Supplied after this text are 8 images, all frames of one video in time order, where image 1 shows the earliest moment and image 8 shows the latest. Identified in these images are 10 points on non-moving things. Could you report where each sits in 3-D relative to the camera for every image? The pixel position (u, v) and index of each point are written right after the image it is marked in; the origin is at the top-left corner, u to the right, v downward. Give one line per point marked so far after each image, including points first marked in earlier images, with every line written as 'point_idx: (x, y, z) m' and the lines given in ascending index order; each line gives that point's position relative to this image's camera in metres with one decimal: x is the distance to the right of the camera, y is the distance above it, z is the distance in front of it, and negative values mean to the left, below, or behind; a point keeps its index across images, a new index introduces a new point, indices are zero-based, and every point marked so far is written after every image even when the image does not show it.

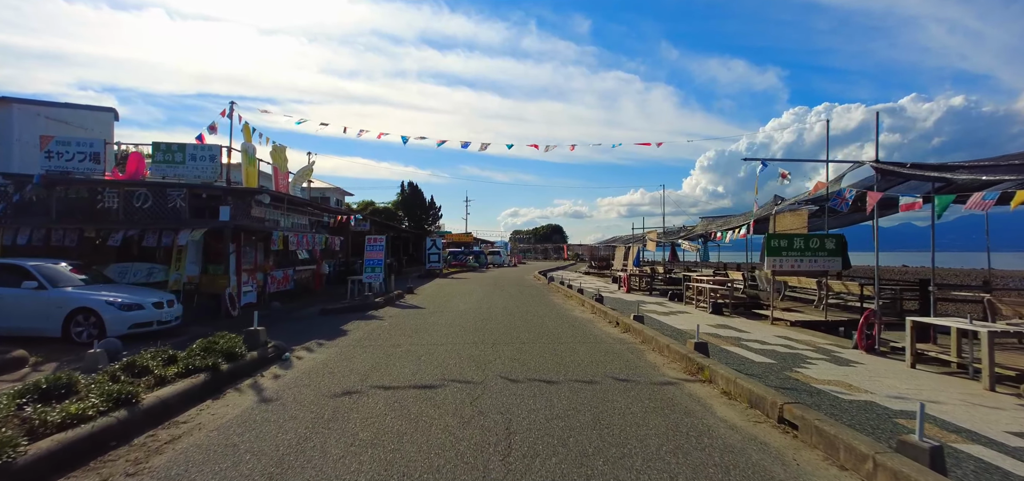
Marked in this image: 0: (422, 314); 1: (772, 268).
0: (-2.2, -1.8, +10.5) m
1: (+7.4, -0.8, +12.0) m
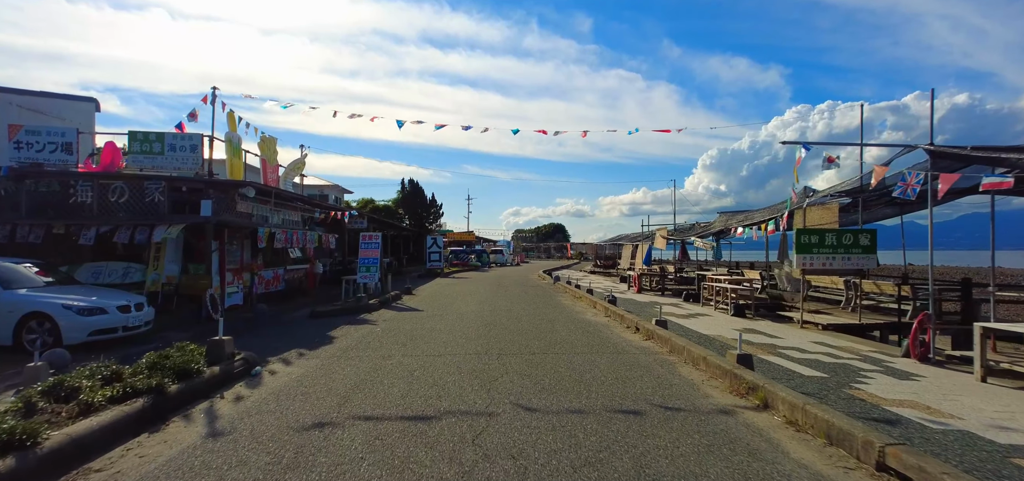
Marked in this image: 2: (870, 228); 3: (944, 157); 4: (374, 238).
0: (-2.1, -1.8, +9.5) m
1: (+7.5, -0.7, +11.0) m
2: (+9.5, +0.3, +11.1) m
3: (+7.9, +1.5, +7.7) m
4: (-4.4, +0.1, +13.5) m
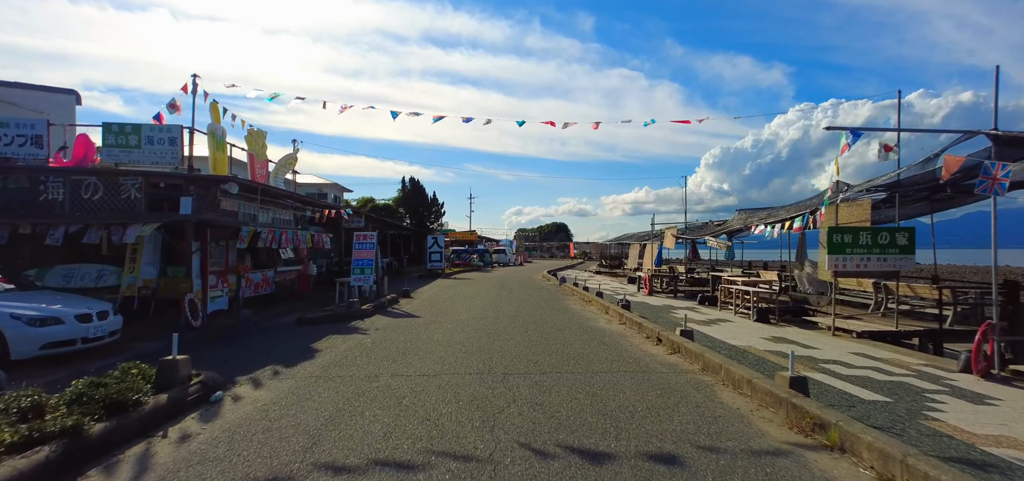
0: (-2.0, -1.8, +8.6) m
1: (+7.7, -0.7, +10.0) m
2: (+9.6, +0.4, +10.2) m
3: (+8.0, +1.5, +6.8) m
4: (-4.3, +0.1, +12.6) m
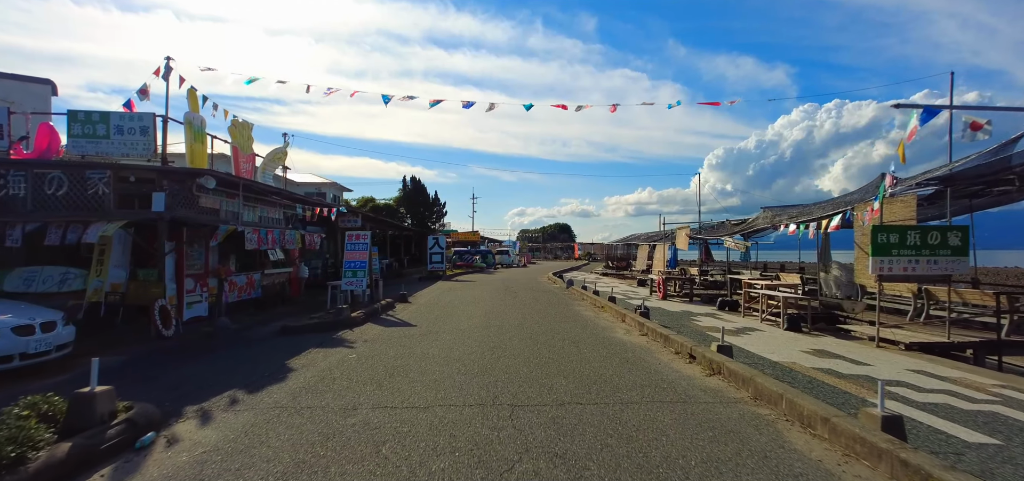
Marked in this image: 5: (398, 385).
0: (-1.9, -1.8, +7.6) m
1: (+7.8, -0.7, +9.0) m
2: (+9.8, +0.4, +9.1) m
3: (+8.2, +1.5, +5.7) m
4: (-4.1, +0.1, +11.6) m
5: (-1.3, -1.7, +4.9) m
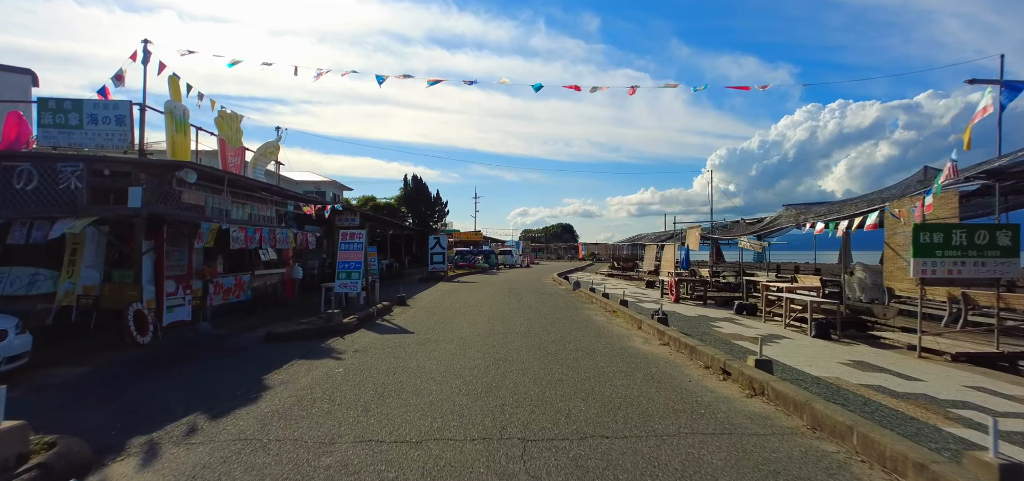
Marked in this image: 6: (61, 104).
0: (-1.7, -1.7, +6.9) m
1: (+7.9, -0.7, +8.2) m
2: (+9.9, +0.4, +8.3) m
3: (+8.3, +1.5, +4.9) m
4: (-4.0, +0.1, +10.9) m
5: (-1.2, -1.7, +4.1) m
6: (-9.4, +2.8, +8.8) m
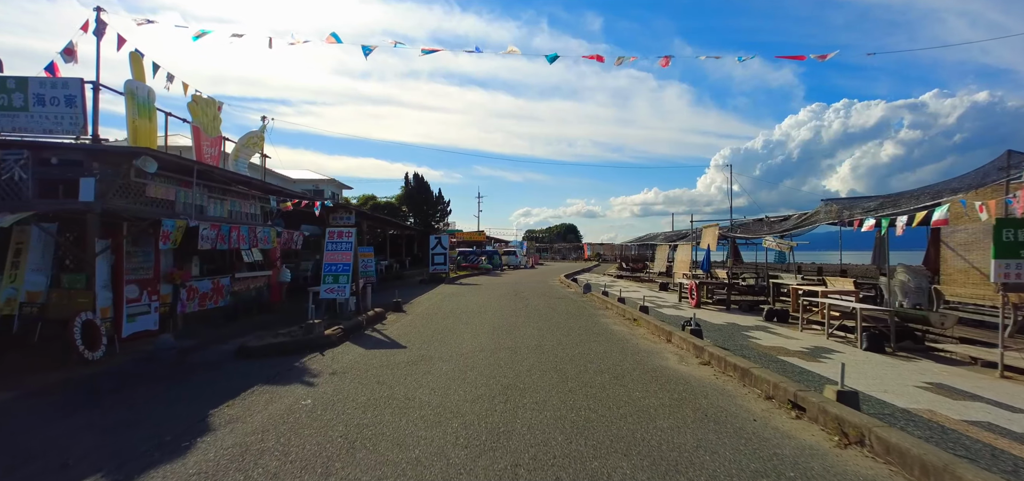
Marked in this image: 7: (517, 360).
0: (-1.6, -1.7, +5.7) m
1: (+8.1, -0.6, +6.9) m
2: (+10.0, +0.4, +7.1) m
3: (+8.4, +1.6, +3.7) m
4: (-3.8, +0.1, +9.7) m
5: (-1.1, -1.6, +3.0) m
6: (-9.2, +2.9, +7.7) m
7: (+0.1, -1.7, +5.9) m
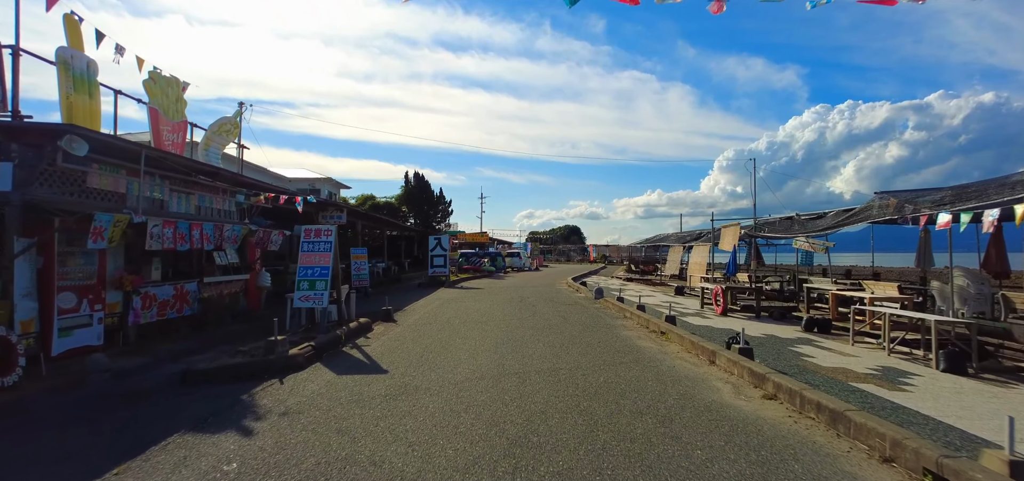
0: (-1.5, -1.7, +4.4) m
1: (+8.2, -0.6, +5.5) m
2: (+10.1, +0.4, +5.6) m
3: (+8.5, +1.6, +2.3) m
4: (-3.7, +0.1, +8.4) m
5: (-1.0, -1.6, +1.6) m
6: (-9.1, +2.9, +6.4) m
7: (+0.2, -1.7, +4.6) m
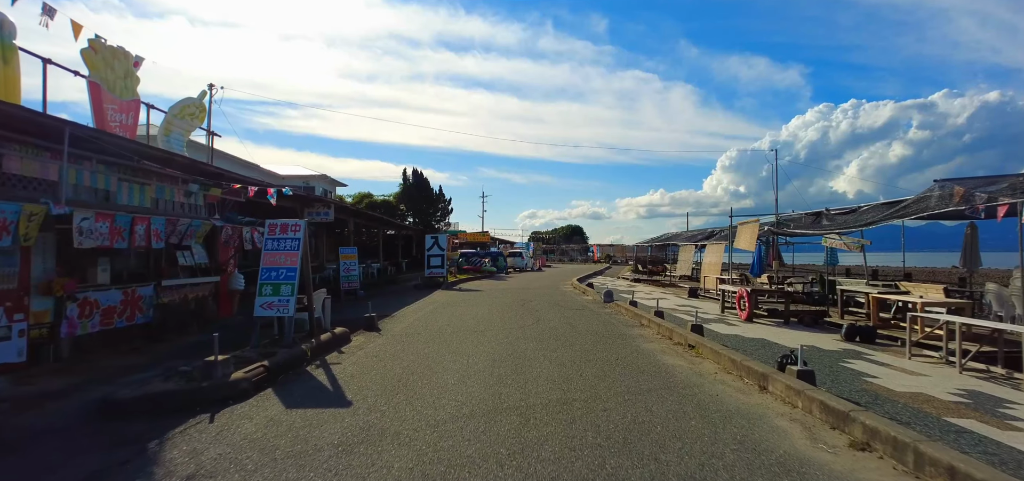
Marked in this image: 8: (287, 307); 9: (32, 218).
0: (-1.5, -1.6, +3.1) m
1: (+8.2, -0.6, +4.2) m
2: (+10.1, +0.5, +4.3) m
3: (+8.5, +1.7, +1.0) m
4: (-3.7, +0.2, +7.2) m
5: (-1.1, -1.6, +0.4) m
6: (-9.1, +2.9, +5.2) m
7: (+0.2, -1.6, +3.3) m
8: (-3.6, -1.1, +6.7) m
9: (-6.5, +0.3, +5.8) m
